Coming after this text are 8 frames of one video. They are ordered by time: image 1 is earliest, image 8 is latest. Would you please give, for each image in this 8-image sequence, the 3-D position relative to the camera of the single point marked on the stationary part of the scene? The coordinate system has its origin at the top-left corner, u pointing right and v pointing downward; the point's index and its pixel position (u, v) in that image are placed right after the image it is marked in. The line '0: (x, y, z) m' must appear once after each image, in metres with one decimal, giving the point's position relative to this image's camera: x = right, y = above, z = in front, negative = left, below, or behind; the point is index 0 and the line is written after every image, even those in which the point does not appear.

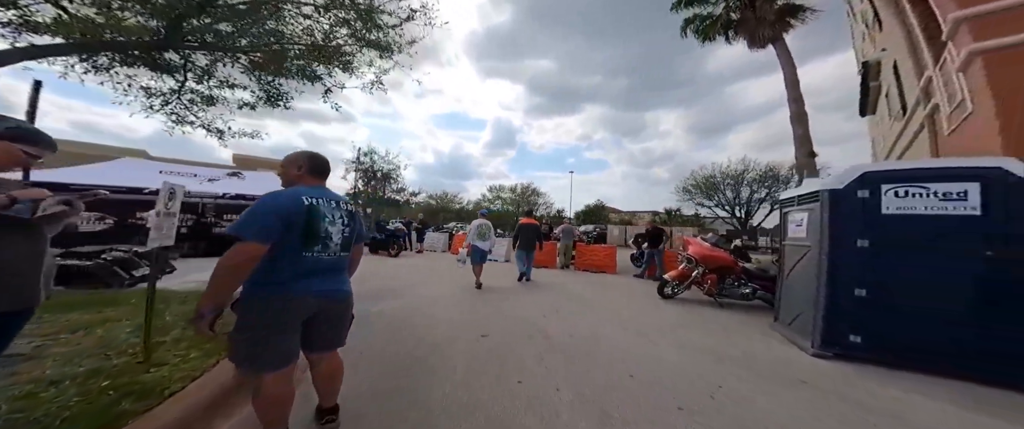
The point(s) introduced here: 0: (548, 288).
0: (+1.0, -1.7, +7.2) m
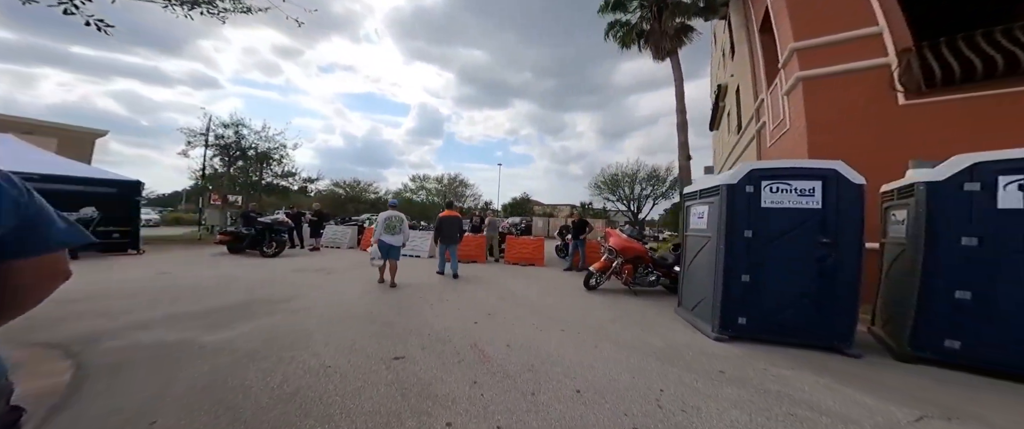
0: (-0.9, -1.6, +6.9) m
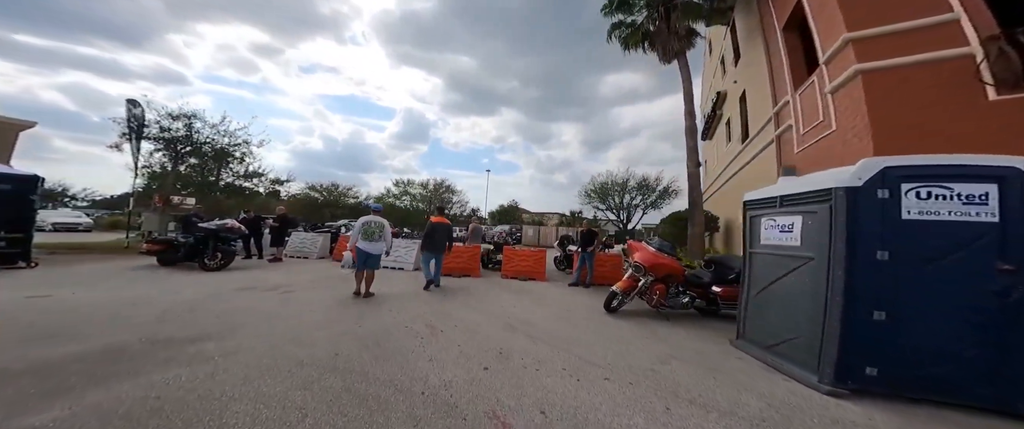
0: (-0.9, -1.7, +5.9) m
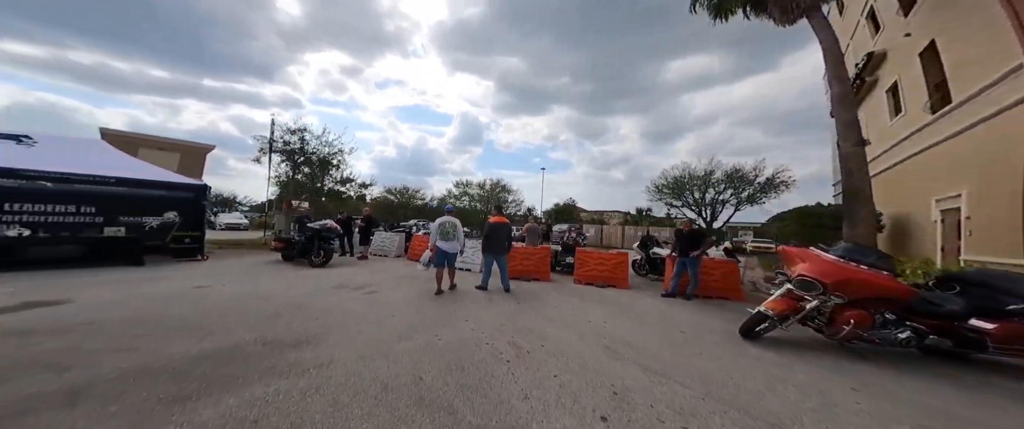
0: (+0.5, -1.7, +5.3) m
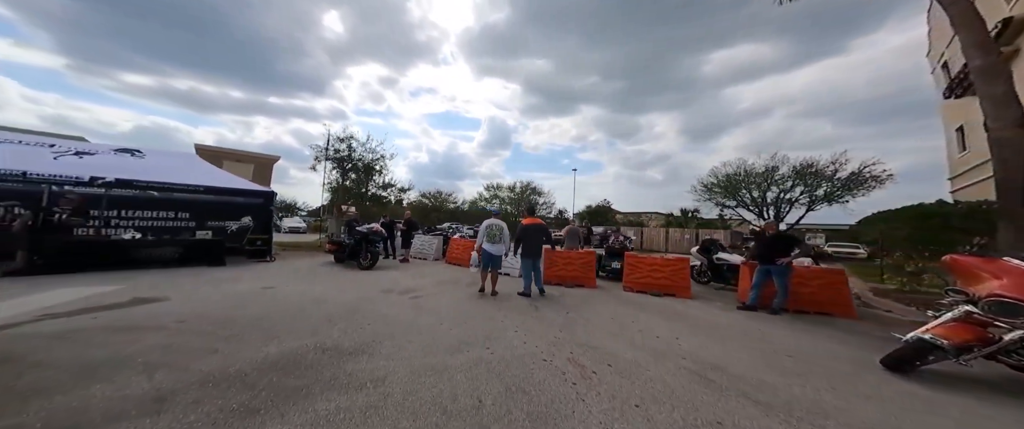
0: (+1.3, -1.7, +4.8) m
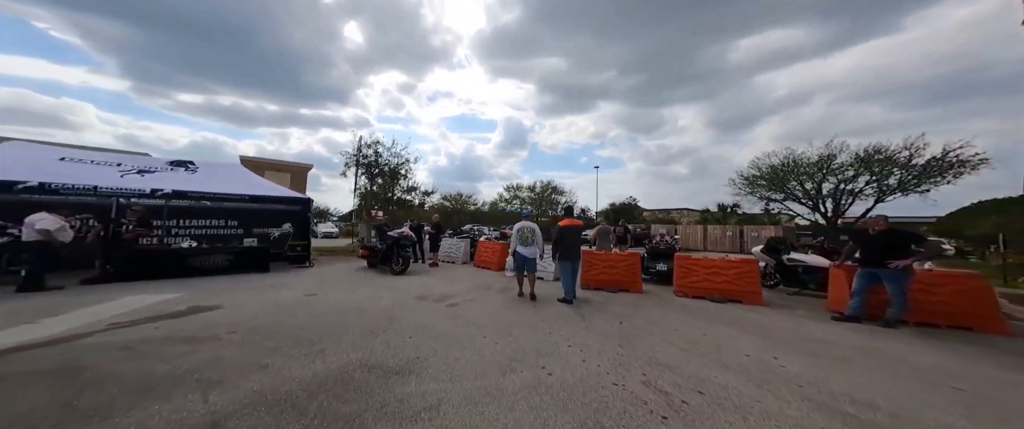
0: (+2.1, -1.7, +4.2) m
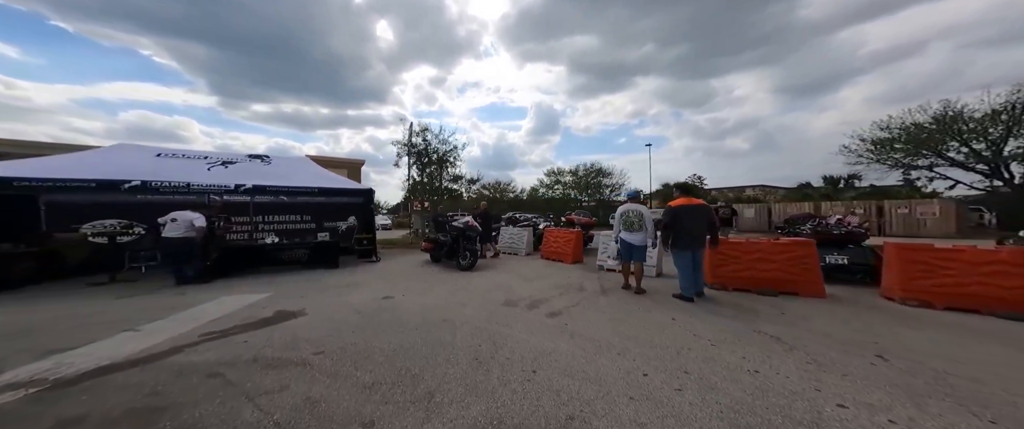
0: (+4.0, -1.4, +2.2) m
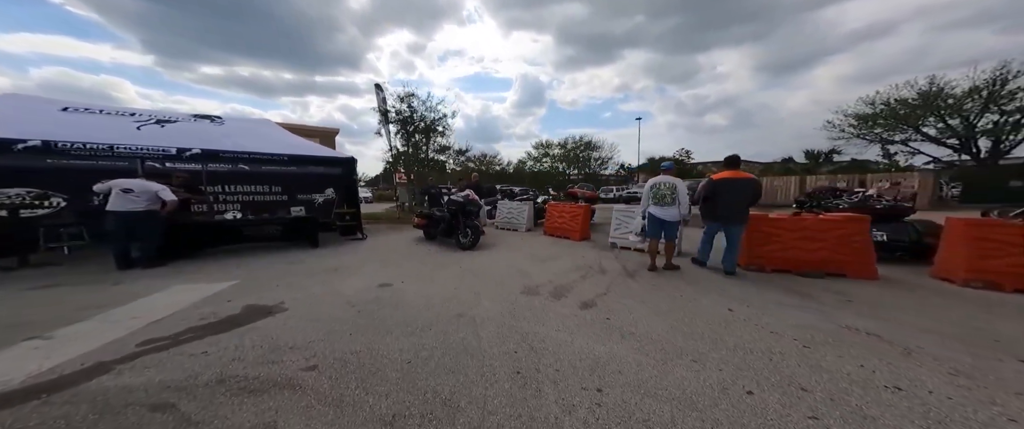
0: (+4.7, -1.3, +1.5) m
